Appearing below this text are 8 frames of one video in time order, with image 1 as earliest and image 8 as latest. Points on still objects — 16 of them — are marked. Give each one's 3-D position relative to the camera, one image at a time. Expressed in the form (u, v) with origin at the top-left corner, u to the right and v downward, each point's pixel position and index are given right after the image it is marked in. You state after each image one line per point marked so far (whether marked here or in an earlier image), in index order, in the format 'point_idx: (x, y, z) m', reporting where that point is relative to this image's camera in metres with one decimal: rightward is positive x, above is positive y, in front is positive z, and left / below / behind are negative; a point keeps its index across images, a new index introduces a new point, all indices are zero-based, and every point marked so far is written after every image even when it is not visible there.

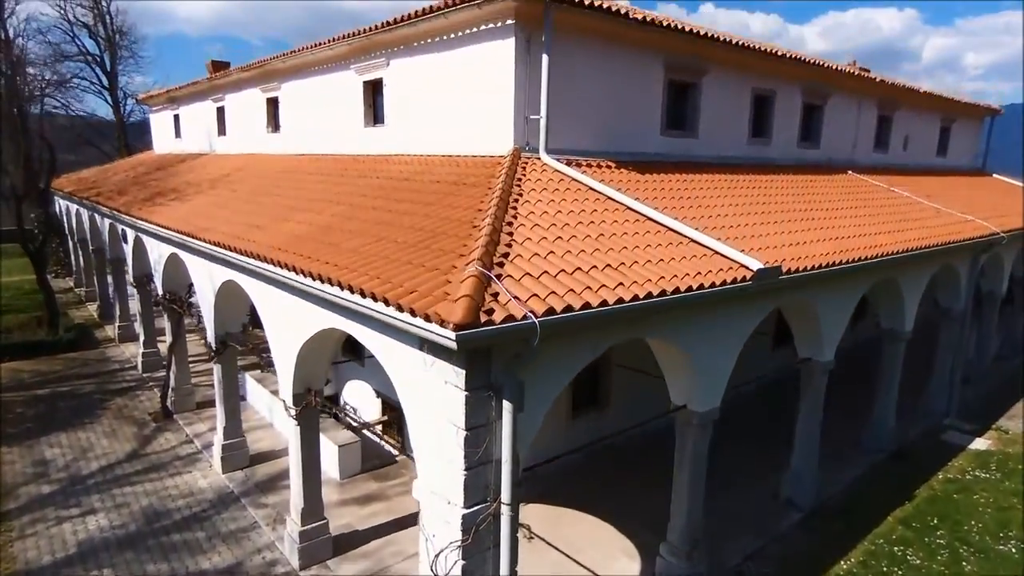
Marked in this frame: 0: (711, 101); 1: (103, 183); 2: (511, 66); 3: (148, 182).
0: (+2.9, +2.7, +9.0) m
1: (-9.8, +2.5, +14.5) m
2: (0.0, +2.4, +6.7) m
3: (-7.3, +2.1, +12.2) m
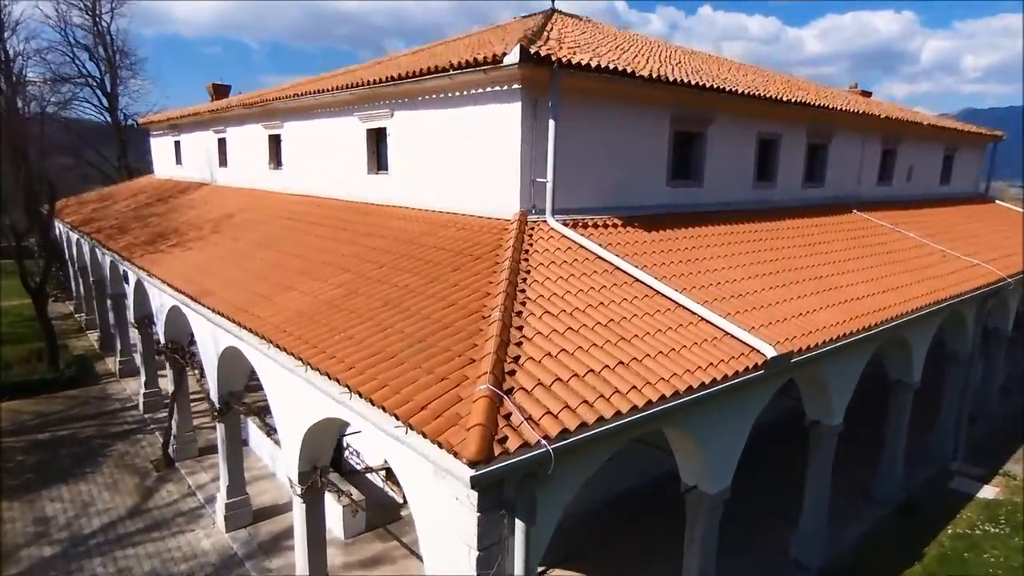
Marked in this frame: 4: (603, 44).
0: (+3.0, +2.0, +8.9) m
1: (-9.7, +1.7, +14.4) m
2: (+0.1, +1.7, +6.6) m
3: (-7.3, +1.4, +12.1) m
4: (+1.6, +4.2, +10.4) m
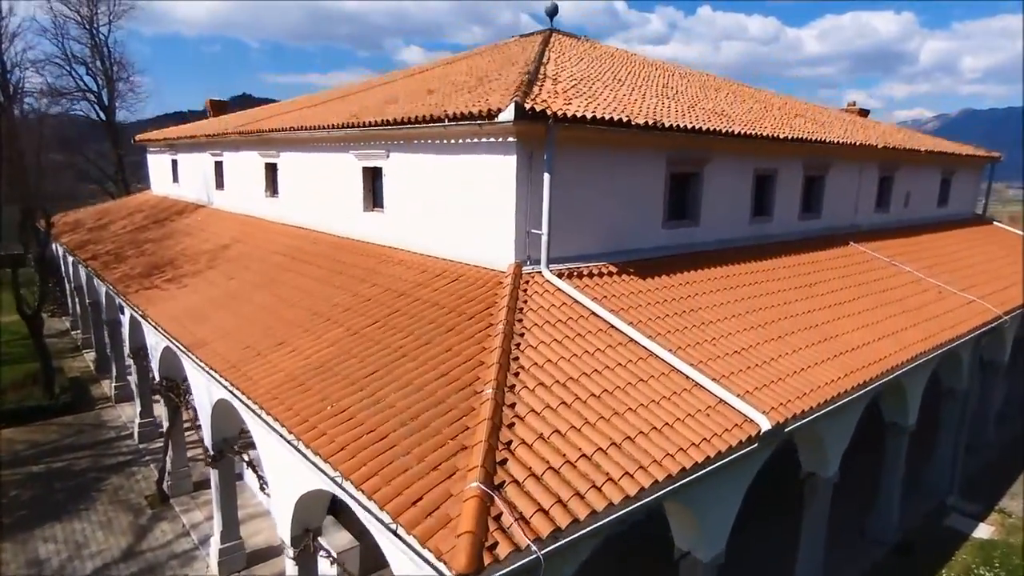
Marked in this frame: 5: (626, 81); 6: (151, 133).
0: (+2.9, +1.4, +8.9) m
1: (-9.8, +1.2, +14.4) m
2: (0.0, +1.1, +6.6) m
3: (-7.3, +0.8, +12.1) m
4: (+1.5, +3.6, +10.4) m
5: (+2.1, +3.7, +10.9) m
6: (-10.9, +4.7, +18.4) m
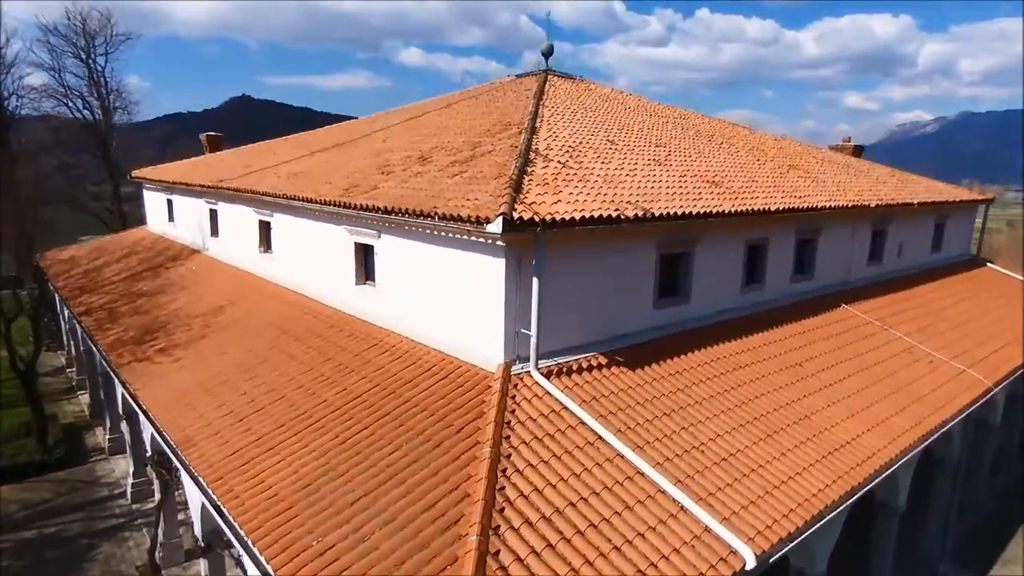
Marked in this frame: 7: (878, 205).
0: (+2.8, +0.3, +8.9) m
1: (-9.9, +0.1, +14.4) m
2: (-0.1, 0.0, +6.6) m
3: (-7.5, -0.3, +12.1) m
4: (+1.4, +2.5, +10.4) m
5: (+1.9, +2.6, +10.9) m
6: (-11.1, +3.6, +18.4) m
7: (+7.2, +1.6, +12.0) m
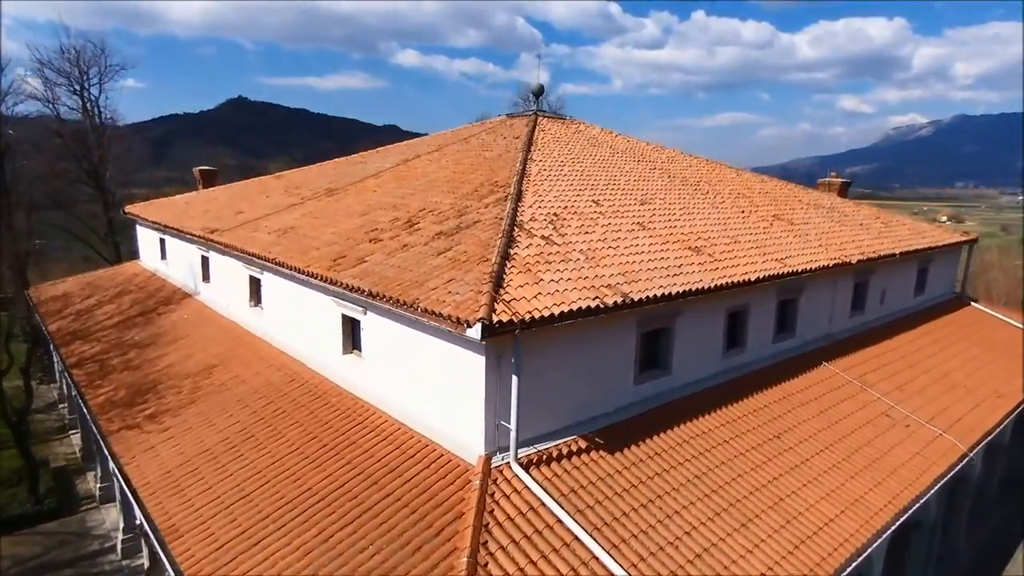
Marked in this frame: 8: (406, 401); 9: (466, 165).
0: (+2.6, -0.8, +9.1) m
1: (-10.2, -1.0, +14.5) m
2: (-0.3, -1.0, +6.7) m
3: (-7.7, -1.4, +12.2) m
4: (+1.1, +1.4, +10.5) m
5: (+1.7, +1.5, +11.1) m
6: (-11.4, +2.5, +18.5) m
7: (+7.0, +0.6, +12.2) m
8: (-1.4, -1.5, +7.9) m
9: (-1.0, +2.8, +13.4) m
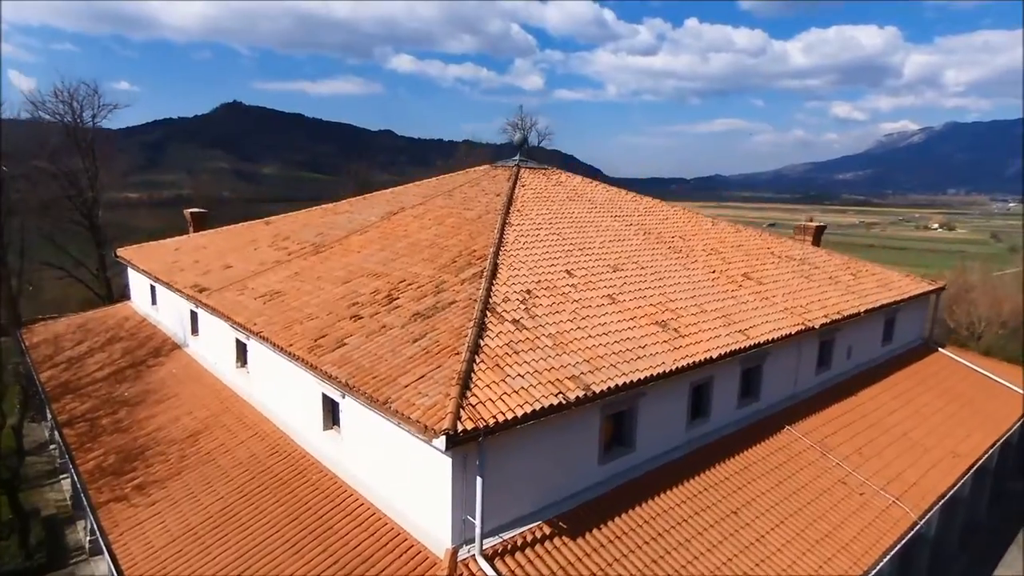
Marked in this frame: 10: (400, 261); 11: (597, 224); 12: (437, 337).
0: (+2.1, -2.0, +9.6) m
1: (-10.7, -2.3, +14.9) m
2: (-0.8, -2.3, +7.2) m
3: (-8.2, -2.7, +12.6) m
4: (+0.7, +0.1, +11.0) m
5: (+1.2, +0.2, +11.6) m
6: (-11.9, +1.2, +18.9) m
7: (+6.5, -0.7, +12.7) m
8: (-1.8, -2.7, +8.4) m
9: (-1.5, +1.4, +13.9) m
10: (-2.3, +0.5, +12.4) m
11: (+2.1, +1.6, +14.8) m
12: (-1.1, -0.7, +8.9) m
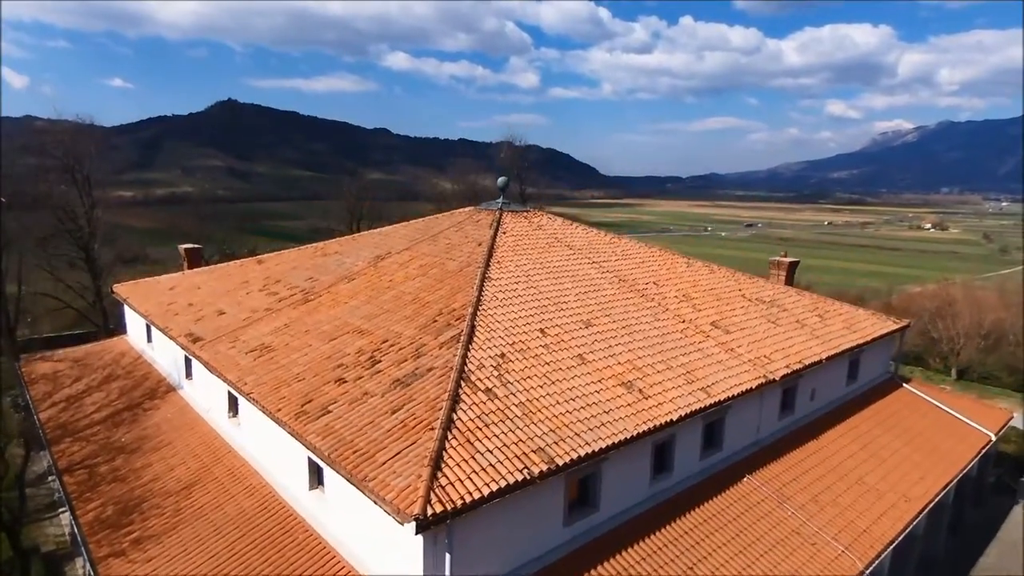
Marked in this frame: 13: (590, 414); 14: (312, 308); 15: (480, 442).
0: (+1.7, -3.2, +10.3) m
1: (-11.2, -3.5, +15.5) m
2: (-1.2, -3.5, +7.9) m
3: (-8.7, -3.8, +13.3) m
4: (+0.2, -1.1, +11.7) m
5: (+0.8, -1.0, +12.3) m
6: (-12.4, 0.0, +19.5) m
7: (+6.0, -1.9, +13.4) m
8: (-2.3, -3.9, +9.1) m
9: (-2.0, +0.3, +14.6) m
10: (-2.8, -0.6, +13.1) m
11: (+1.6, +0.4, +15.5) m
12: (-1.6, -1.9, +9.6) m
13: (+1.3, -2.1, +10.3) m
14: (-4.8, -0.5, +14.5) m
15: (-0.5, -2.3, +8.9) m
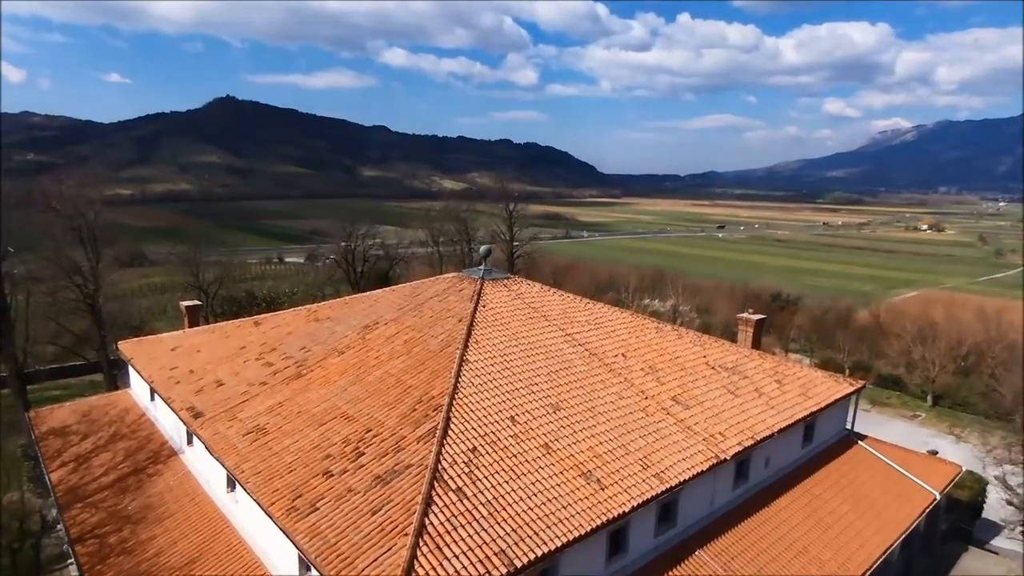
0: (+1.1, -5.3, +11.5) m
1: (-11.8, -5.5, +16.7) m
2: (-1.8, -5.6, +9.1) m
3: (-9.3, -5.9, +14.5) m
4: (-0.4, -3.1, +13.0) m
5: (+0.1, -3.0, +13.5) m
6: (-13.0, -2.0, +20.7) m
7: (+5.4, -4.0, +14.7) m
8: (-2.9, -6.0, +10.3) m
9: (-2.6, -1.8, +15.8) m
10: (-3.4, -2.7, +14.3) m
11: (+1.0, -1.7, +16.7) m
12: (-2.2, -4.0, +10.9) m
13: (+0.7, -4.2, +11.5) m
14: (-5.4, -2.5, +15.7) m
15: (-1.1, -4.4, +10.2) m
